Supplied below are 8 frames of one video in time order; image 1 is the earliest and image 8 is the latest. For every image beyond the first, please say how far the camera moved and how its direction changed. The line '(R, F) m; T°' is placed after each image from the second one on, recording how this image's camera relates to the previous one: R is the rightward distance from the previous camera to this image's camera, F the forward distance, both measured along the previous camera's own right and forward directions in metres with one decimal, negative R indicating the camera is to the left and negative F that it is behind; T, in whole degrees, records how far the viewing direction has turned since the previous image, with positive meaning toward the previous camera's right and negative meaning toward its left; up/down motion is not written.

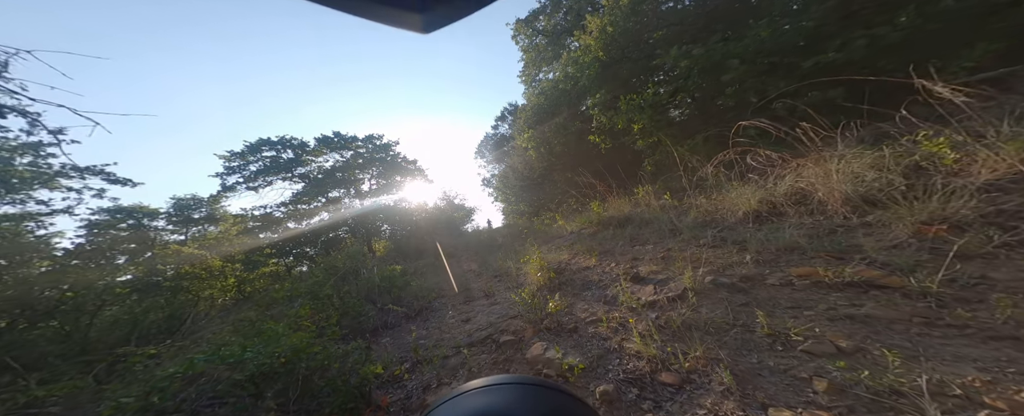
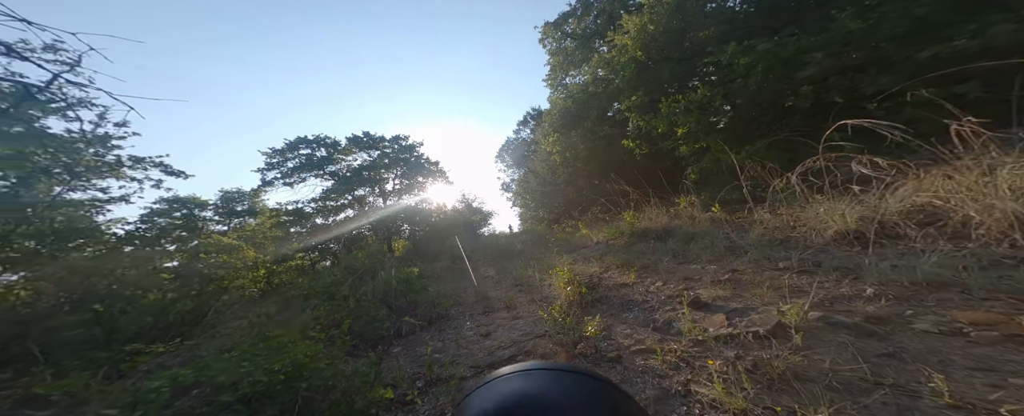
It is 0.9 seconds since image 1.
(-0.2, +0.4) m; -3°
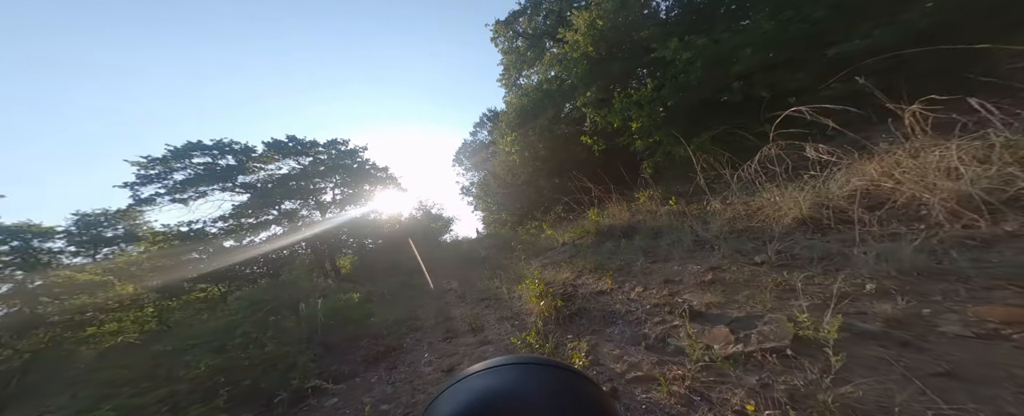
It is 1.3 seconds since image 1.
(0.0, +0.5) m; +8°
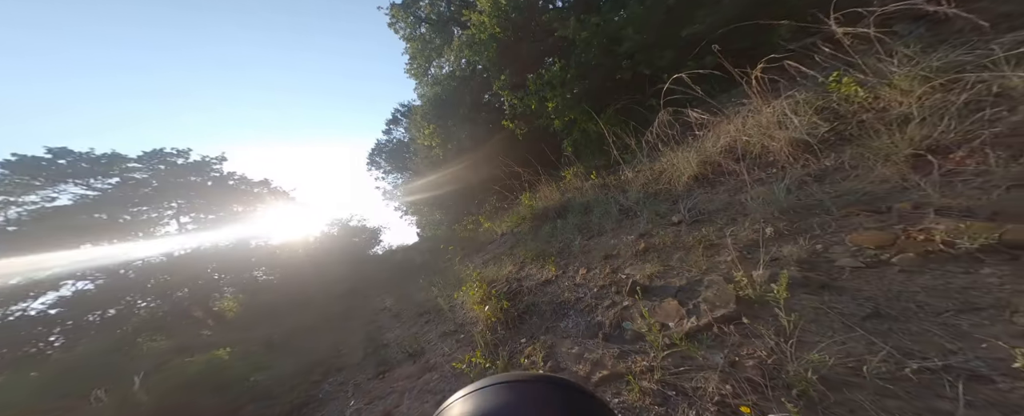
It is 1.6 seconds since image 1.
(0.0, +0.4) m; +13°
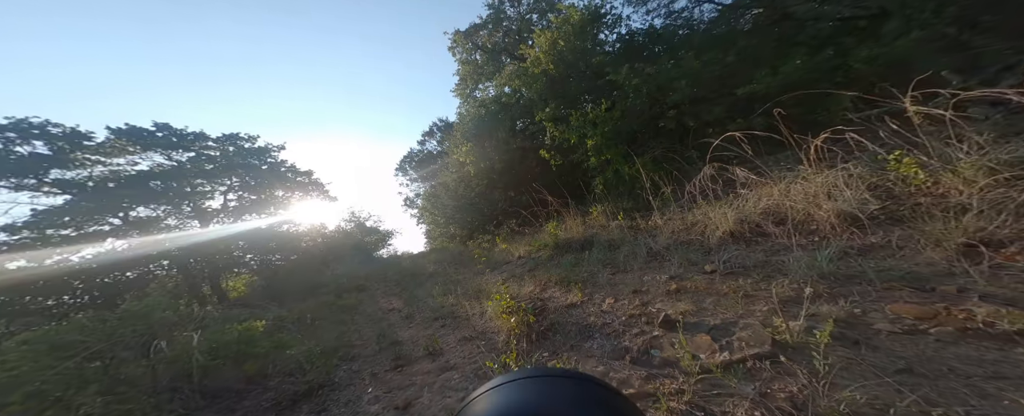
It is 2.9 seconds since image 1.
(-0.3, -0.3) m; -3°
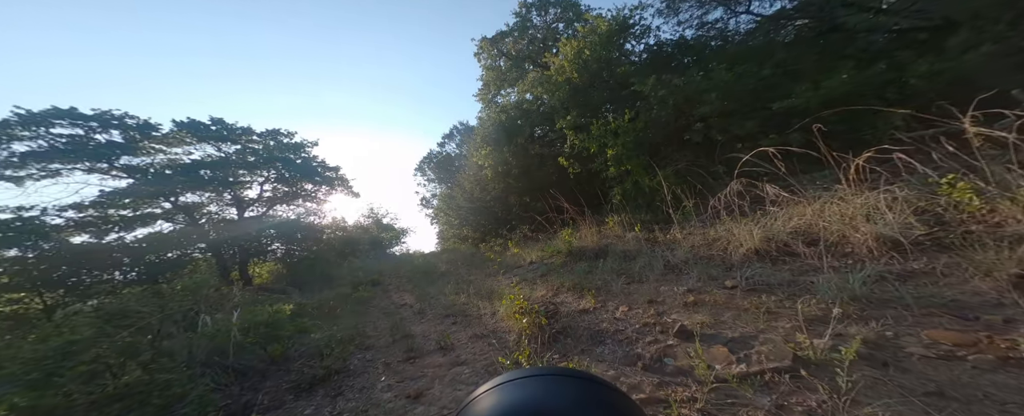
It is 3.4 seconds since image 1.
(0.0, -0.1) m; -3°
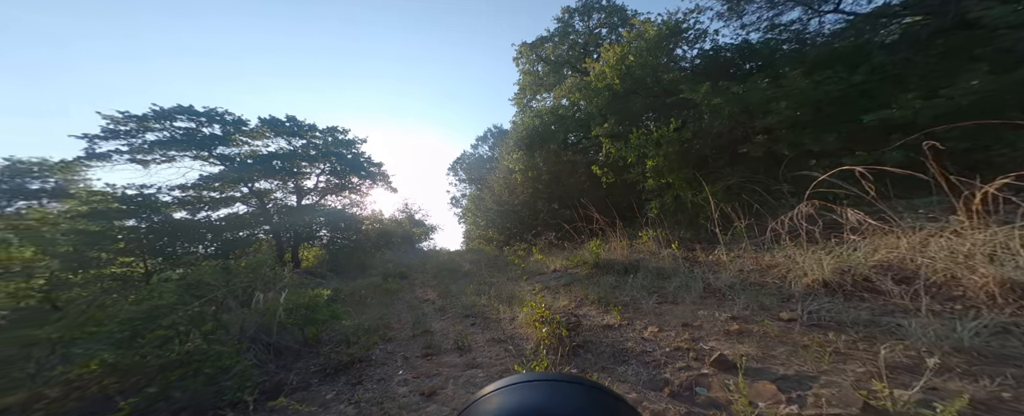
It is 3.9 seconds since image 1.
(0.0, +0.1) m; -5°
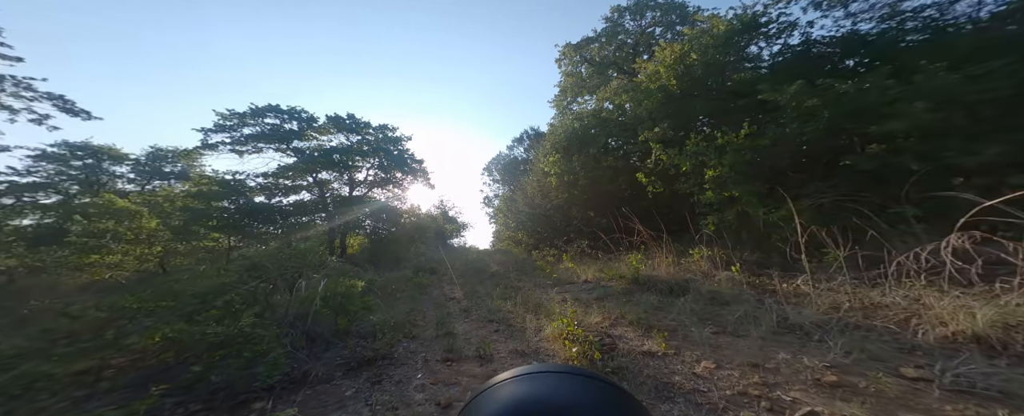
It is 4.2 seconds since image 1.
(-0.1, +0.2) m; -6°
